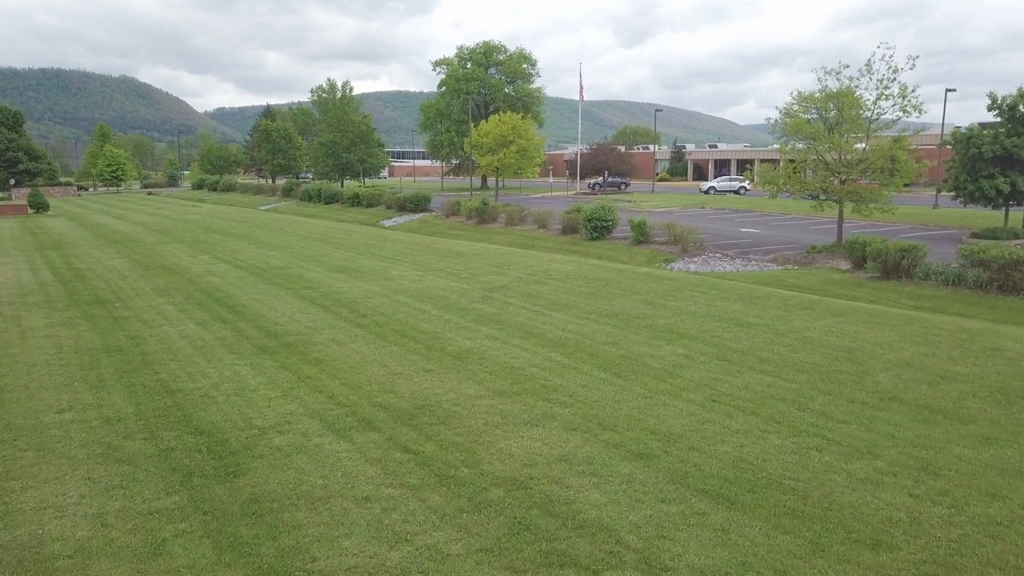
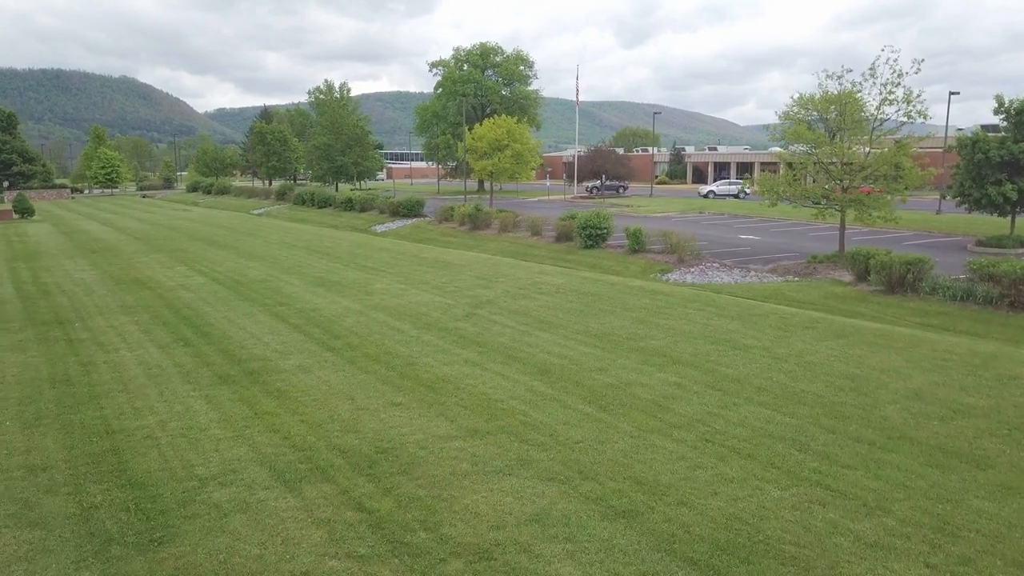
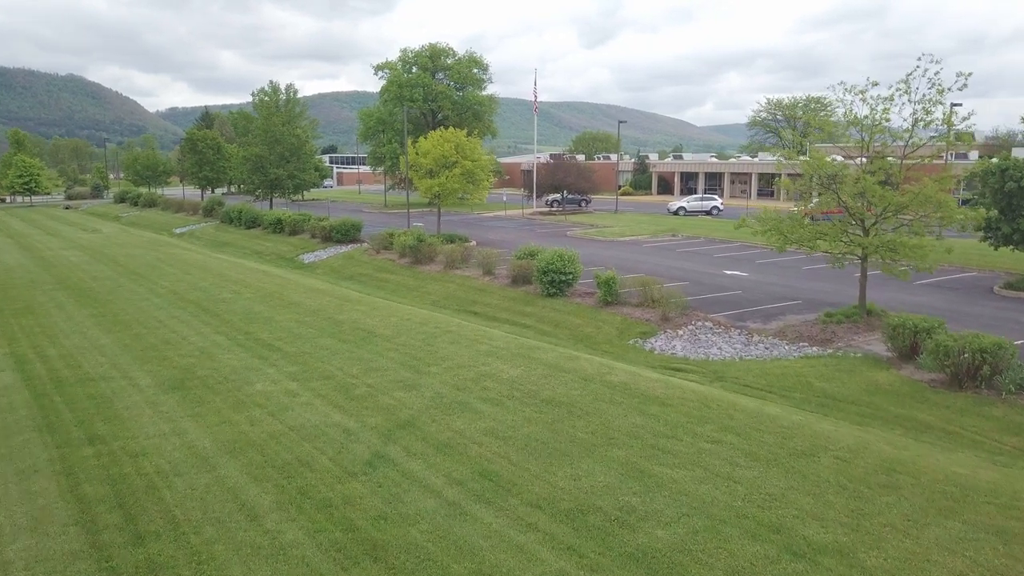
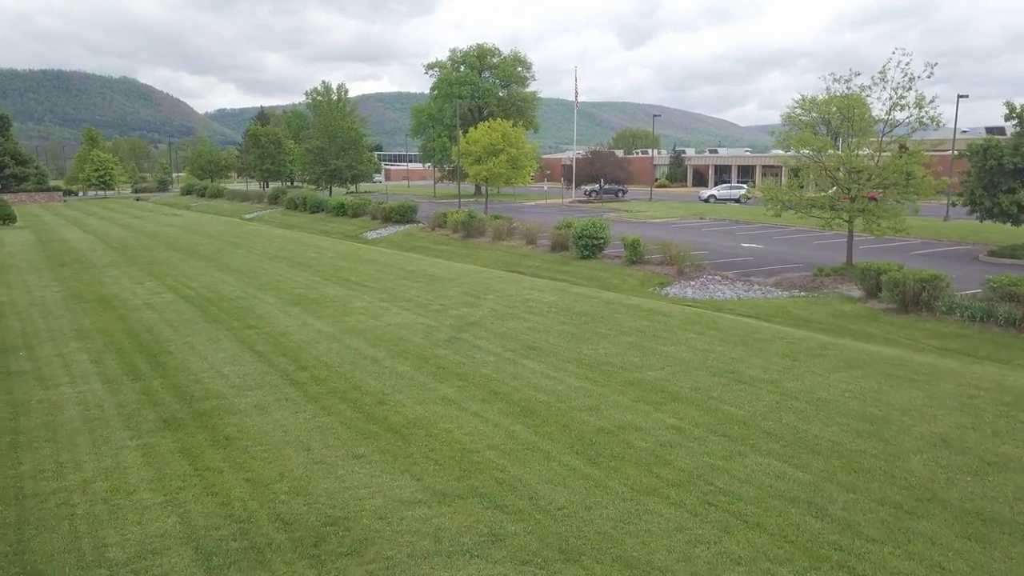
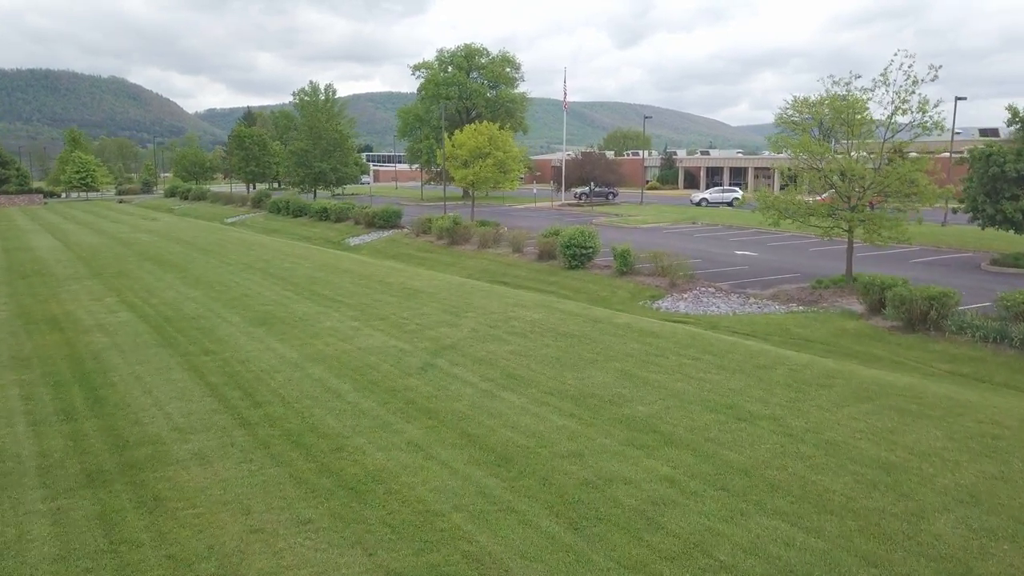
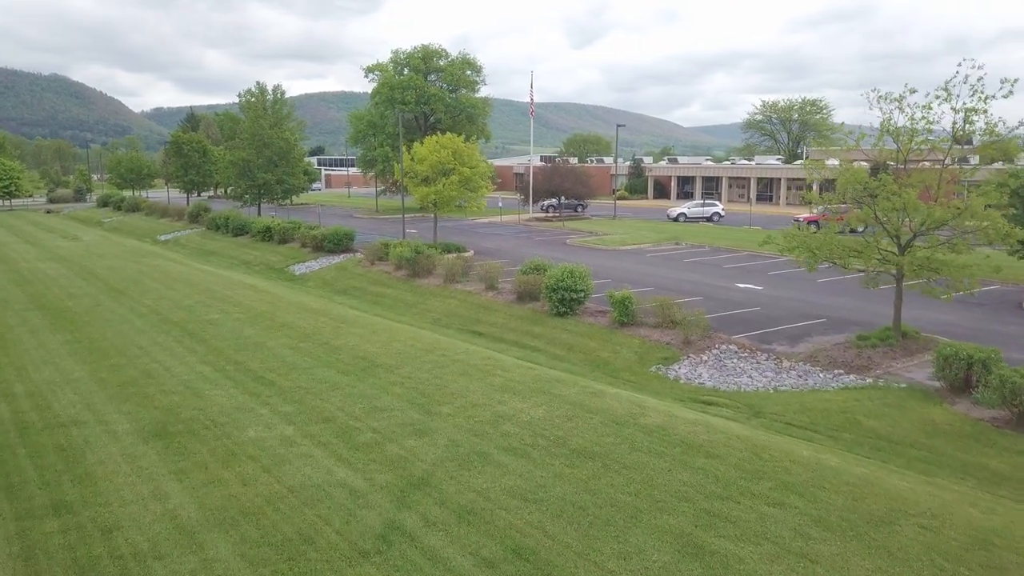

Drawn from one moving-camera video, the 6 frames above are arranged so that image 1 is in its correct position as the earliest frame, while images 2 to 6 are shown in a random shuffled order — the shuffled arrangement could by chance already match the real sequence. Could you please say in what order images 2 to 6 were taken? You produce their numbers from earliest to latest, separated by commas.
2, 4, 5, 3, 6
